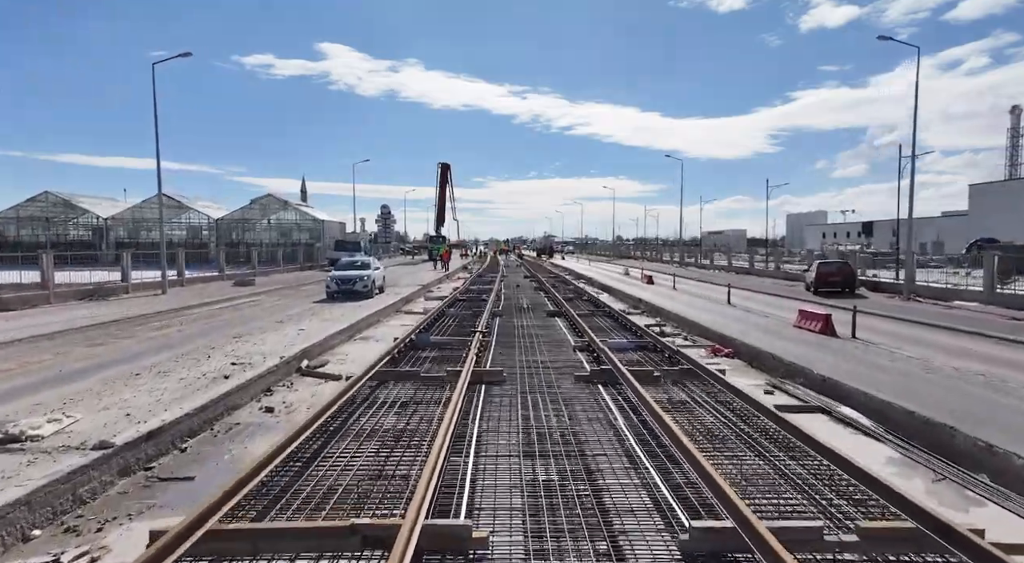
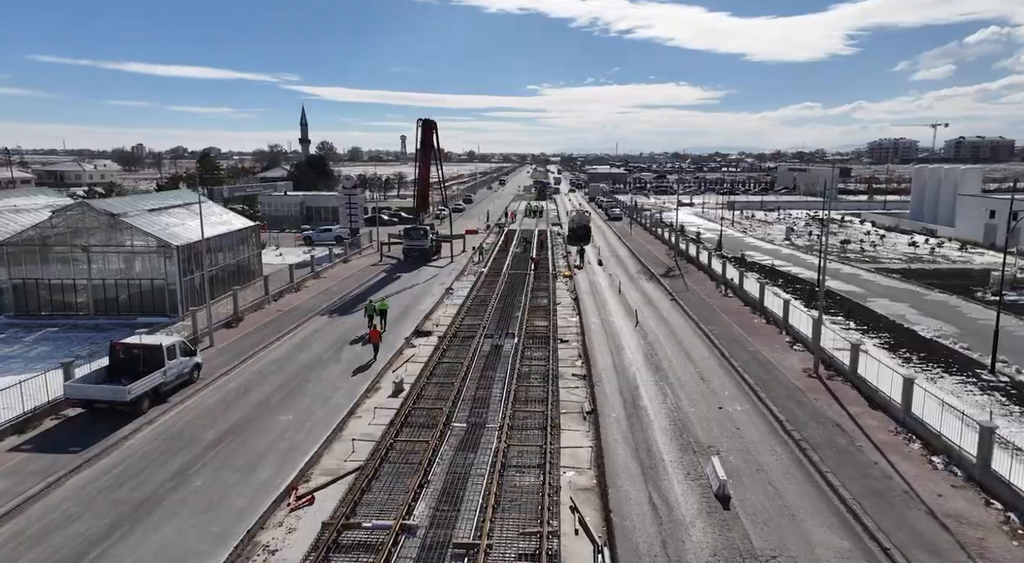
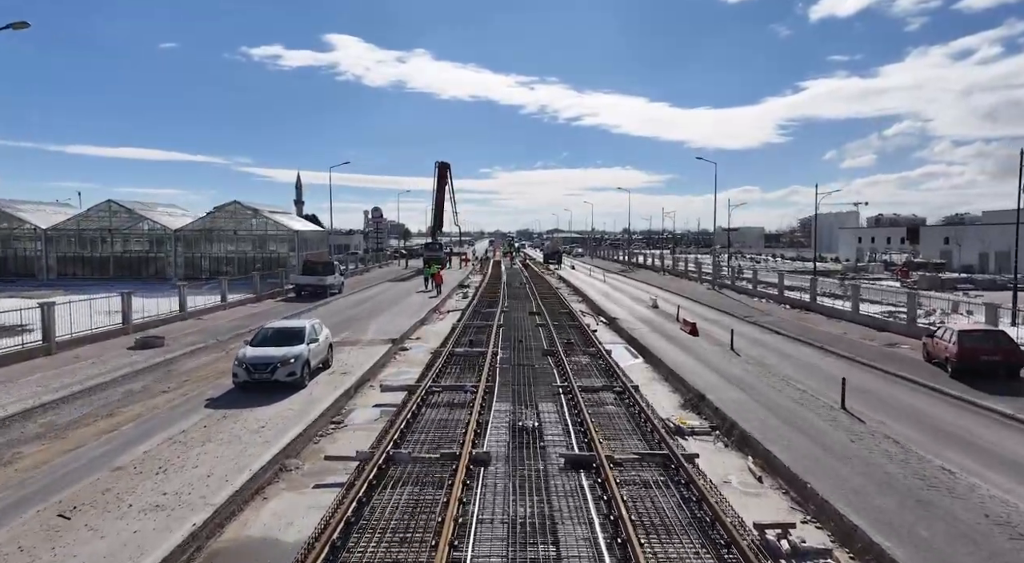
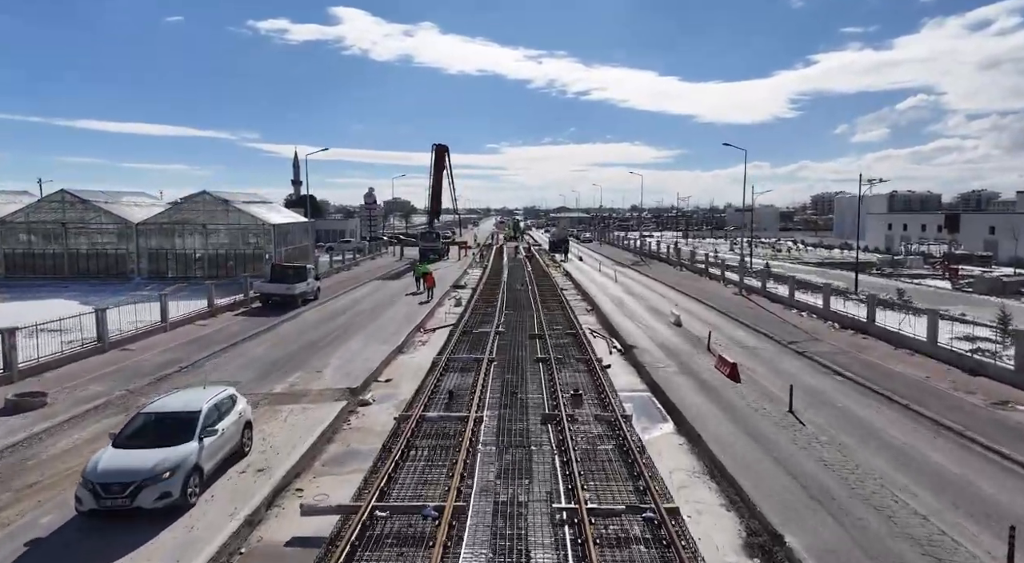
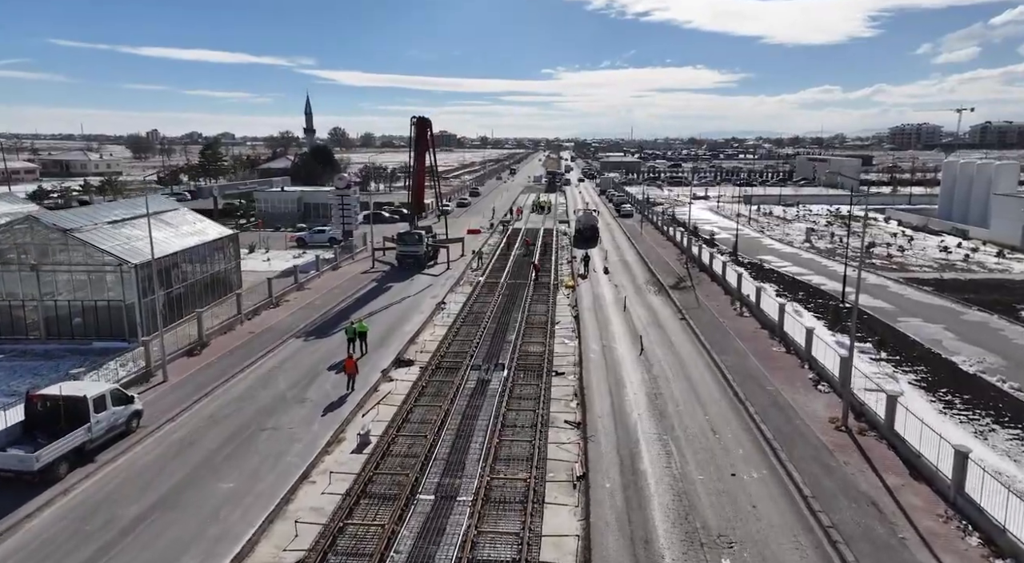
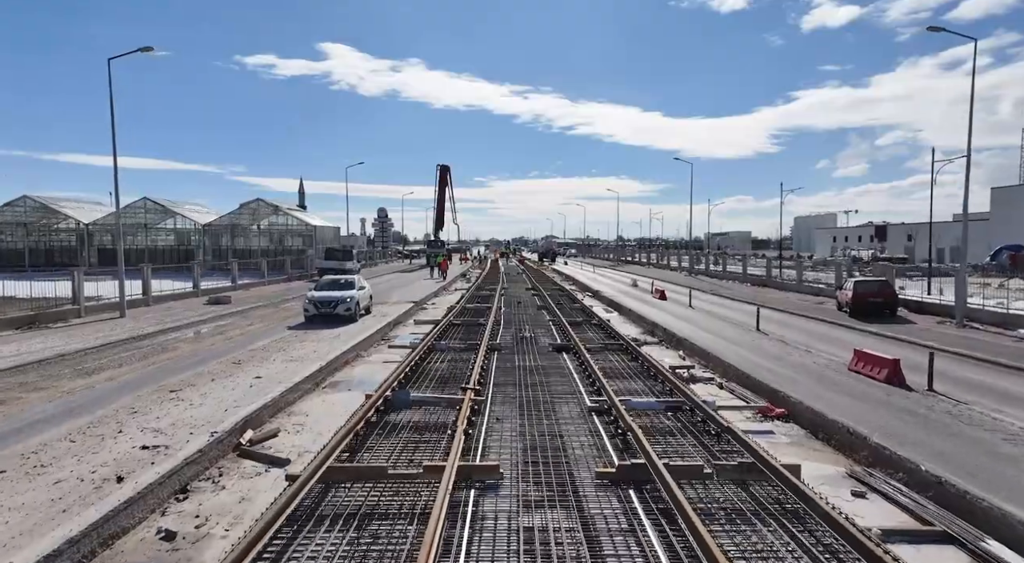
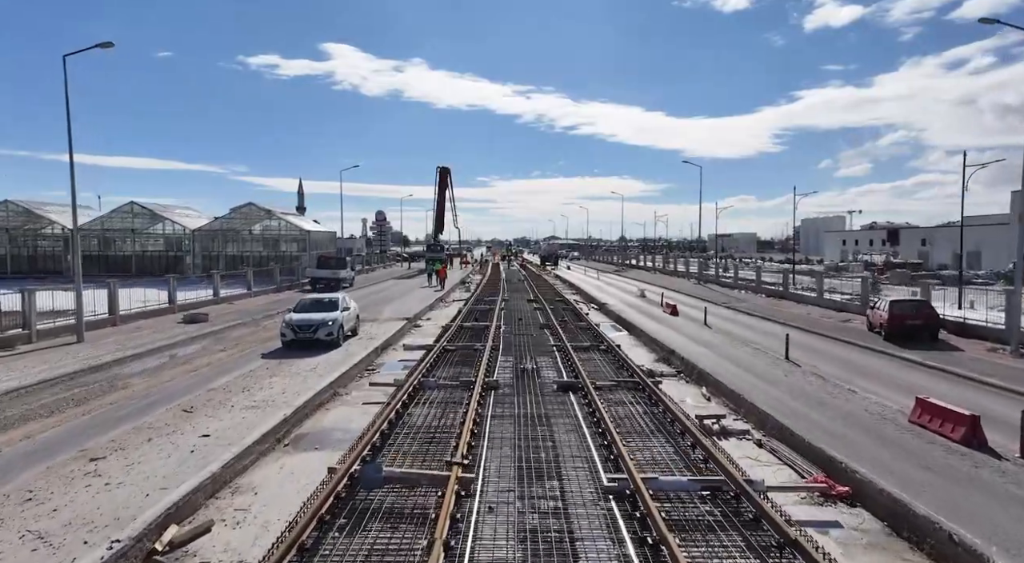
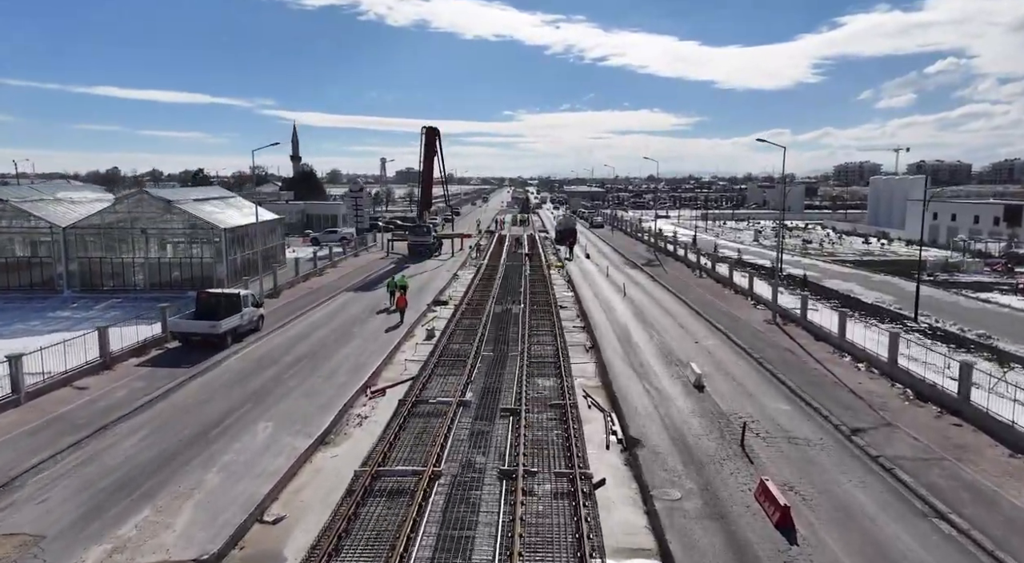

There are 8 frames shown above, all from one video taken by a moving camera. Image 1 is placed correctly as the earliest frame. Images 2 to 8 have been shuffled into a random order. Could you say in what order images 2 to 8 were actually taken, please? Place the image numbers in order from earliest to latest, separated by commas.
6, 7, 3, 4, 8, 2, 5
